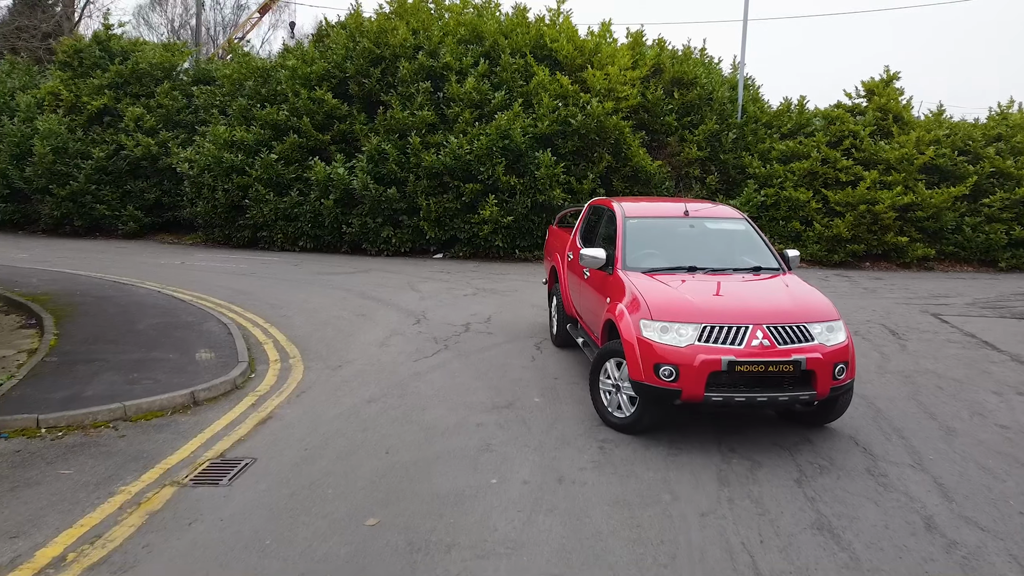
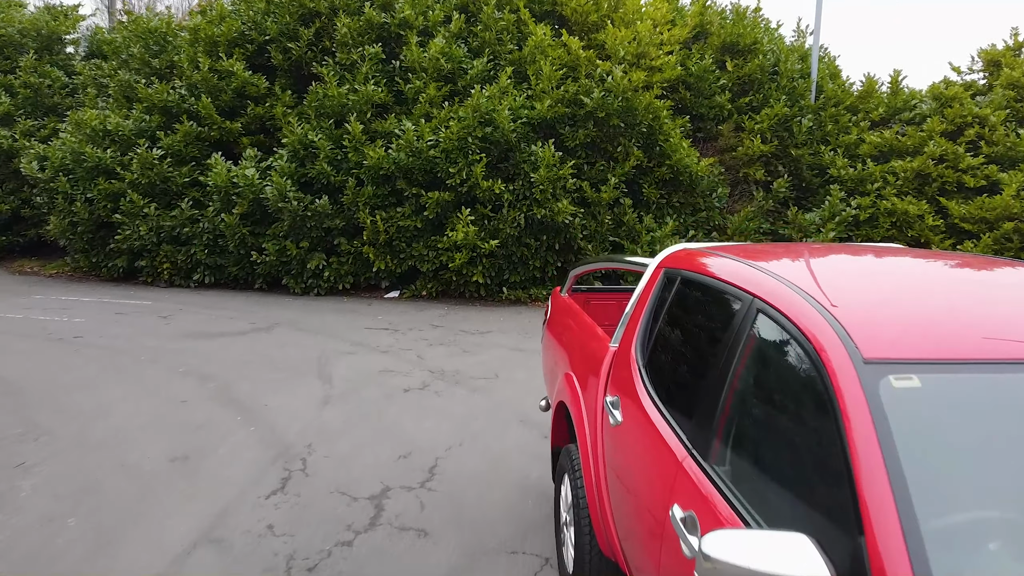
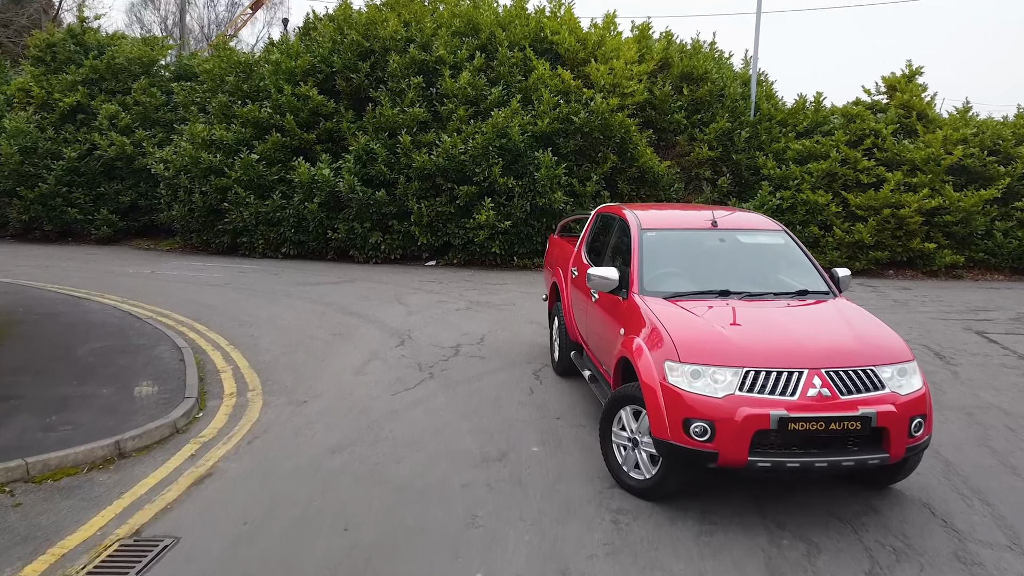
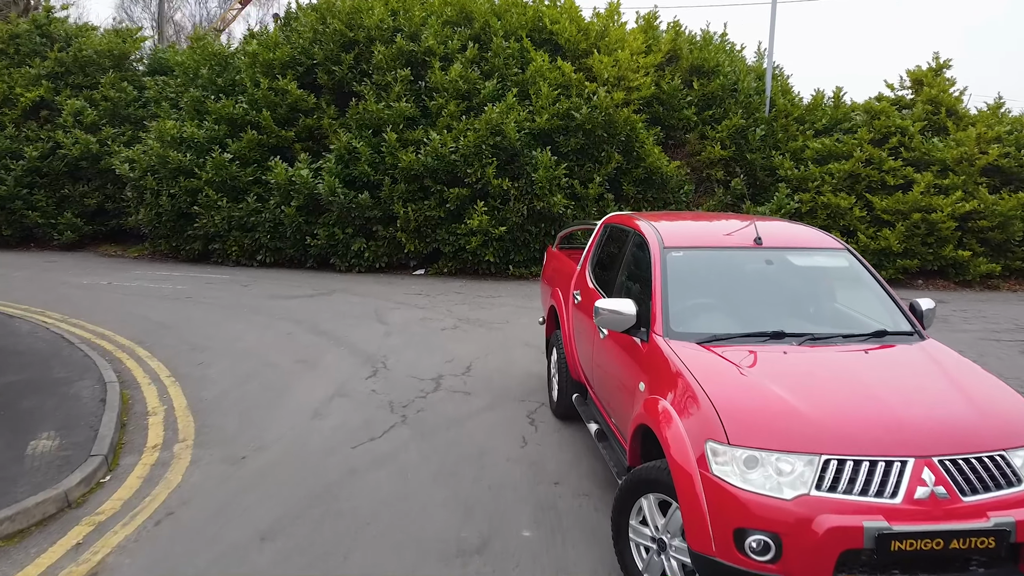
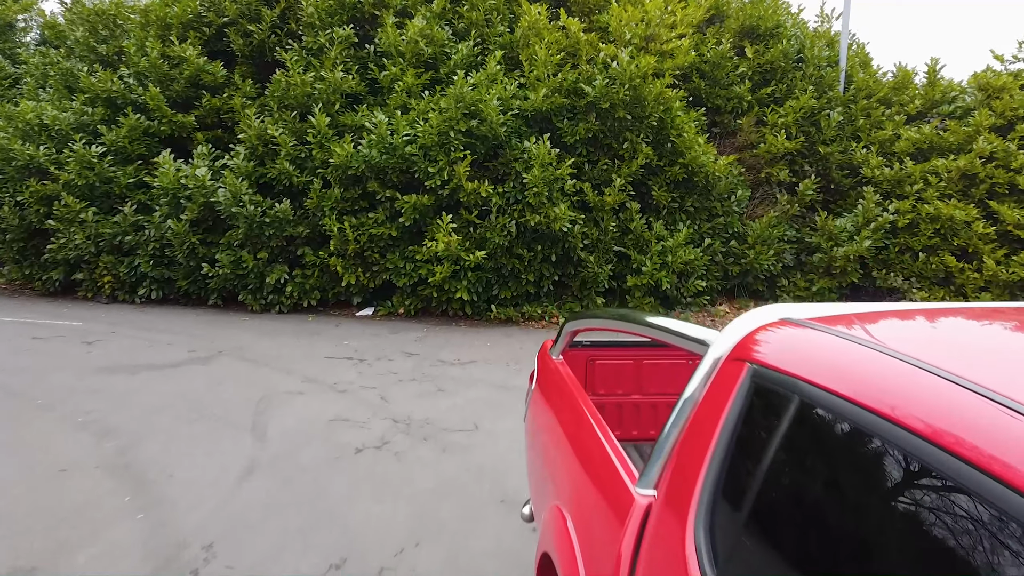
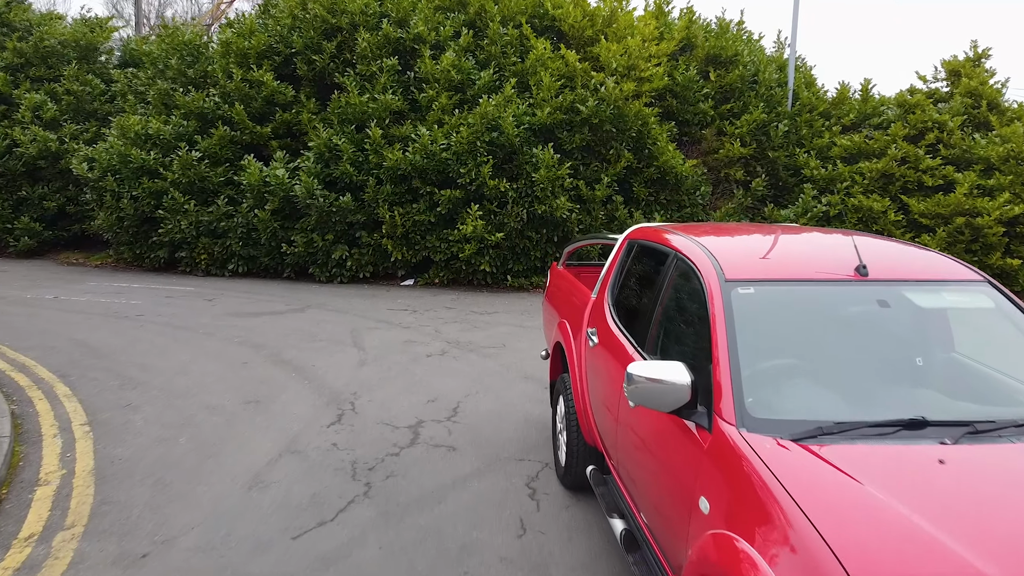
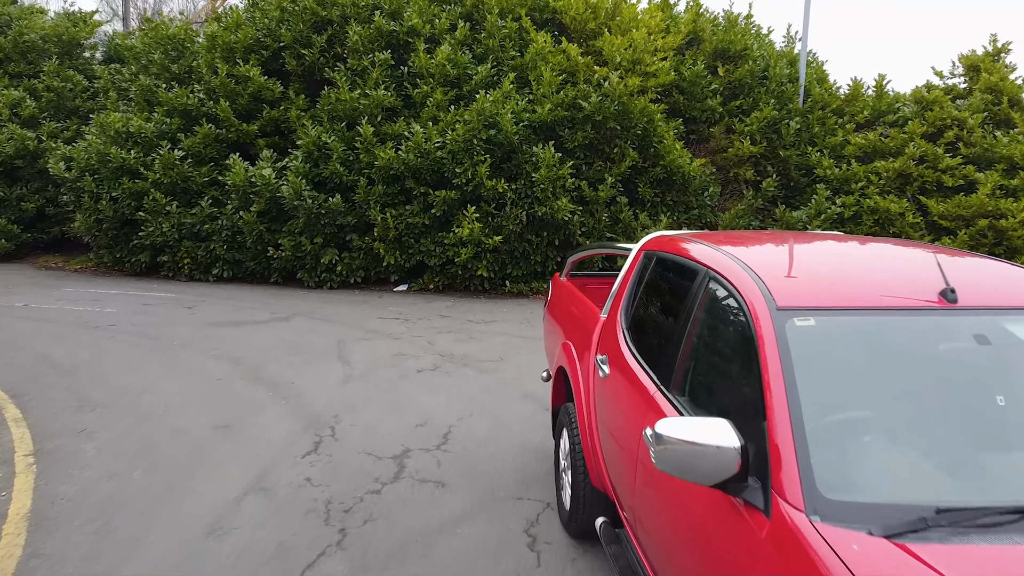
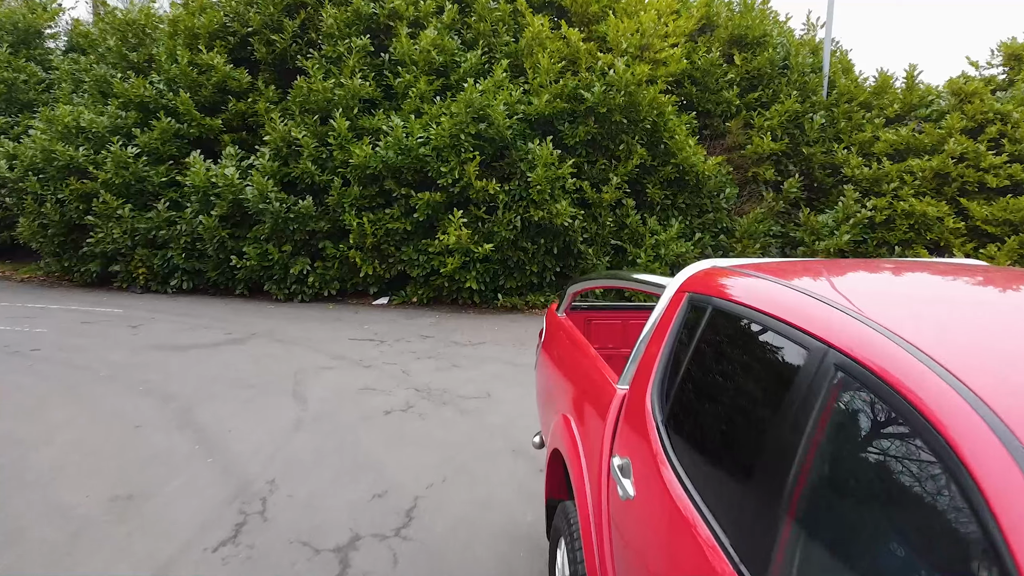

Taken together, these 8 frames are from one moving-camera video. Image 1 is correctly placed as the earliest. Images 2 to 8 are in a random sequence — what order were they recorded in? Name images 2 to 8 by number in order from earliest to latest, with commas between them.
3, 4, 6, 7, 2, 8, 5
